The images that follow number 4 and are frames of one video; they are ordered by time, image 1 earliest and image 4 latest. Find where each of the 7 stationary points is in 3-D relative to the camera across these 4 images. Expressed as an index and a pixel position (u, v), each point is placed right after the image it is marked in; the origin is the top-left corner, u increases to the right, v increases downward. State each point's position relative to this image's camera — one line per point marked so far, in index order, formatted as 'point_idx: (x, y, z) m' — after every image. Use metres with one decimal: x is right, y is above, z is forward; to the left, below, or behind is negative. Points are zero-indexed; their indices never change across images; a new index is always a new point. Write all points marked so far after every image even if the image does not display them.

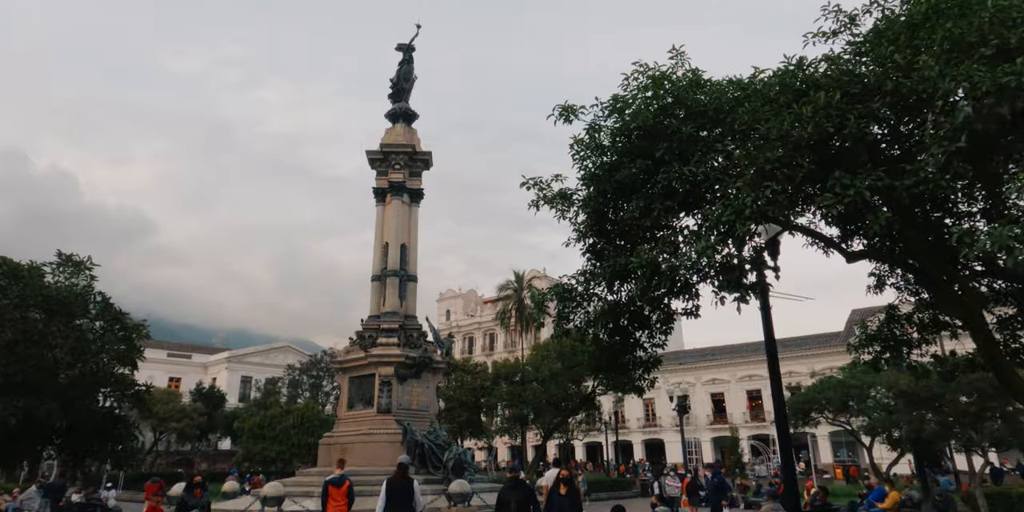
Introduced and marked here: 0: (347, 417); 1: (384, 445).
0: (-4.8, -4.7, +19.5) m
1: (-3.5, -5.1, +18.1) m
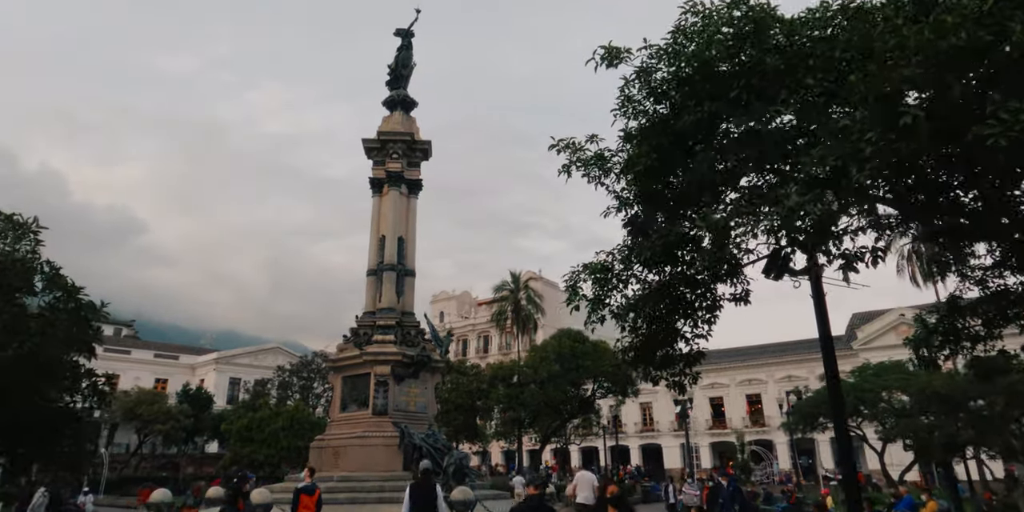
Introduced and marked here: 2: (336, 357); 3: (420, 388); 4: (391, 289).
0: (-4.7, -4.4, +18.3) m
1: (-3.4, -4.9, +17.0) m
2: (-5.0, -2.8, +19.0) m
3: (-2.6, -3.7, +18.7) m
4: (-3.6, -1.0, +19.9) m
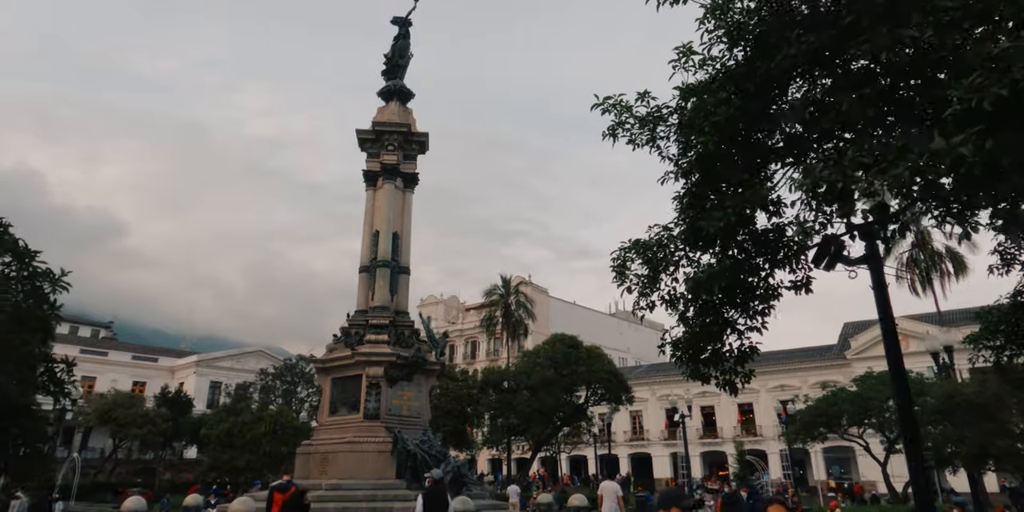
0: (-4.7, -4.3, +17.3) m
1: (-3.4, -4.7, +15.9) m
2: (-5.0, -2.7, +18.0) m
3: (-2.6, -3.6, +17.7) m
4: (-3.6, -0.9, +18.9) m
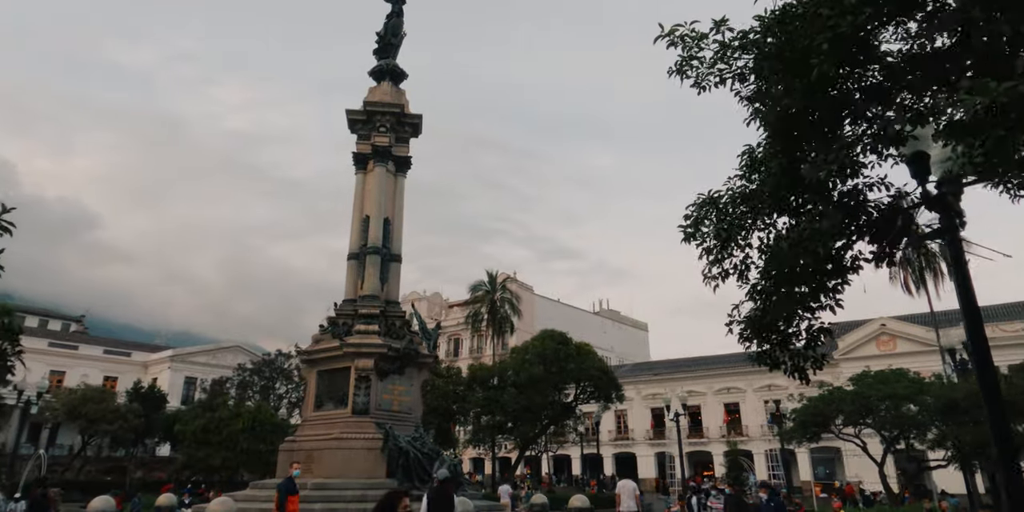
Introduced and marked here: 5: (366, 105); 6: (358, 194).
0: (-4.8, -3.9, +16.2) m
1: (-3.4, -4.4, +14.9) m
2: (-5.1, -2.3, +16.9) m
3: (-2.7, -3.2, +16.8) m
4: (-3.7, -0.5, +17.9) m
5: (-4.2, +4.4, +19.5) m
6: (-4.4, +1.7, +19.0) m
